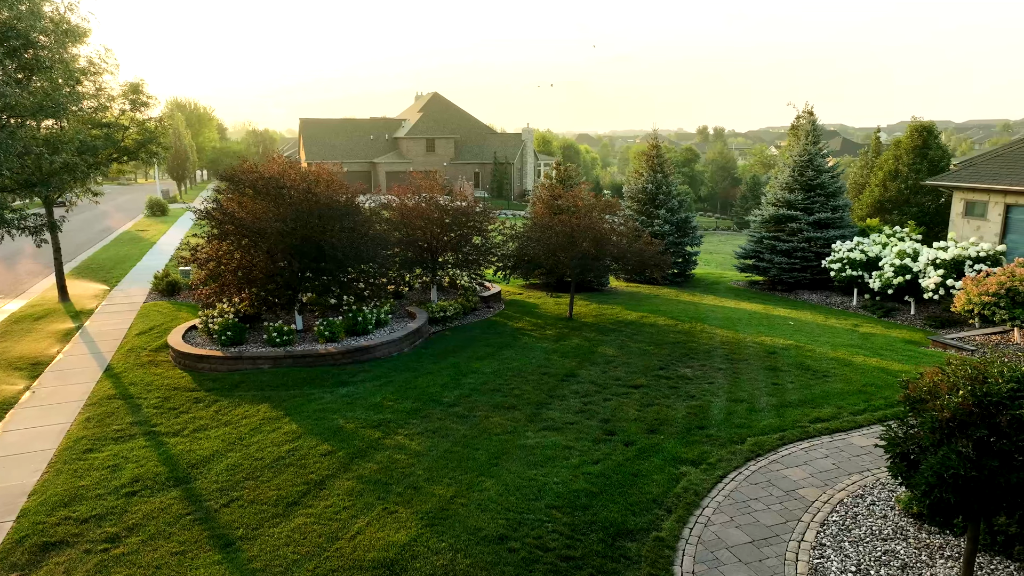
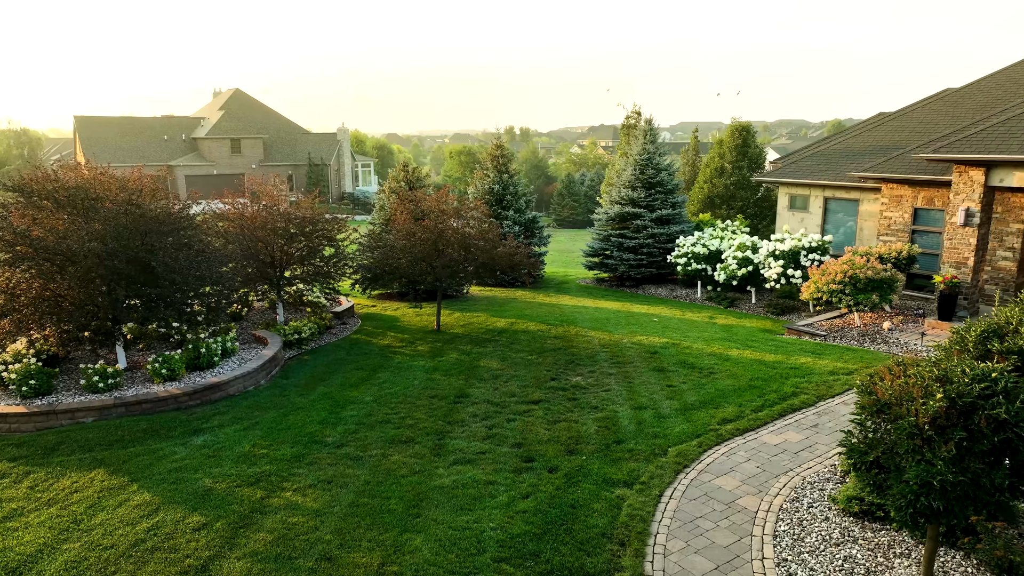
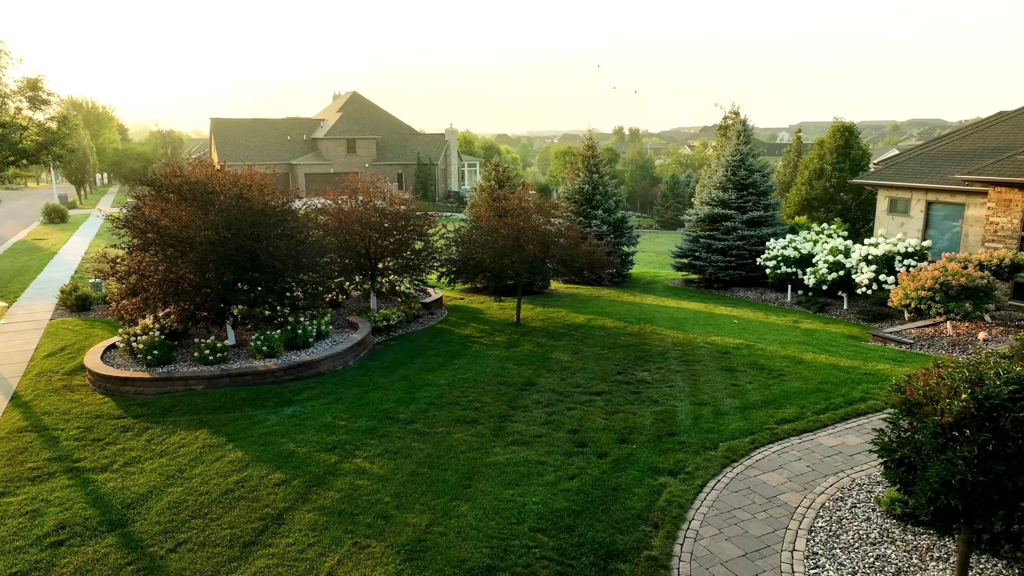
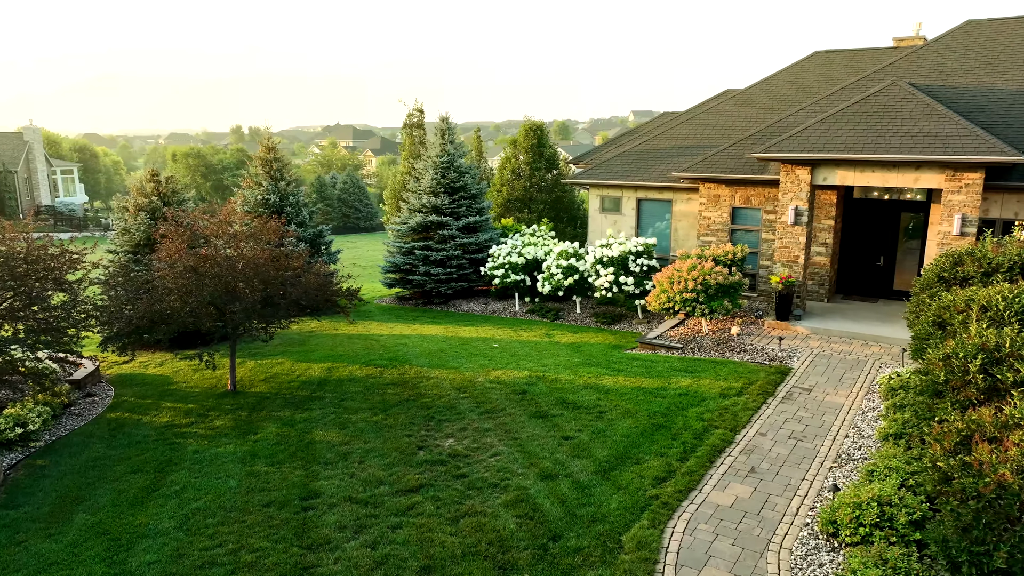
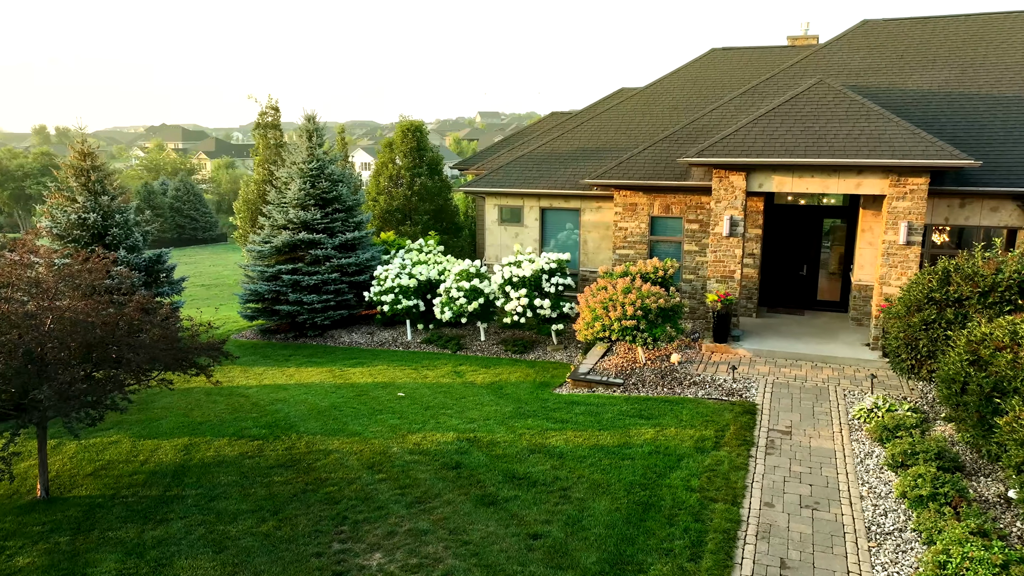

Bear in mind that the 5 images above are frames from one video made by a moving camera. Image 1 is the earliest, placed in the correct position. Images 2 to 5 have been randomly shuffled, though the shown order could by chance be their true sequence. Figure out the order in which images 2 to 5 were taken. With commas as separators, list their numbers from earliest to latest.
3, 2, 4, 5
